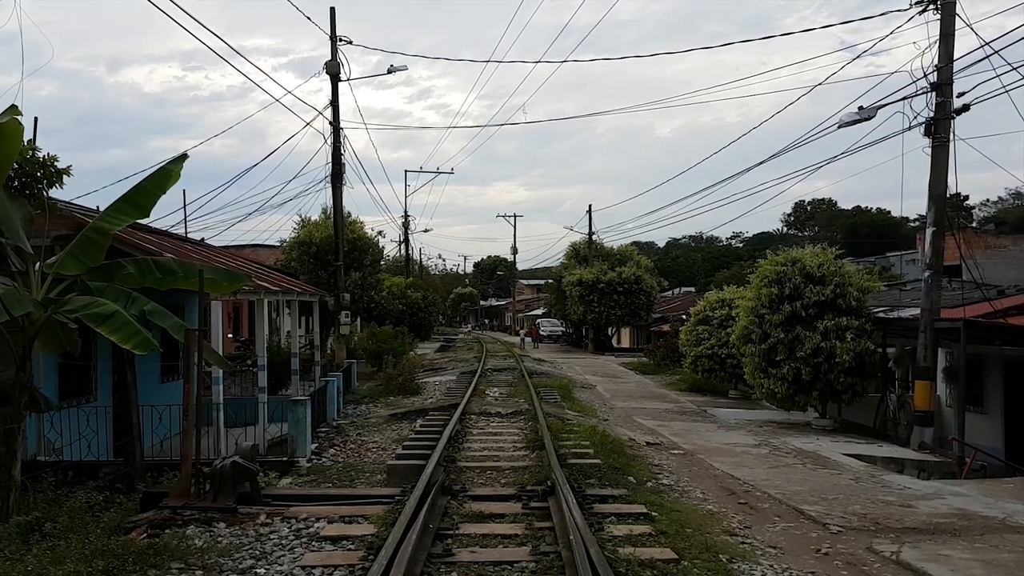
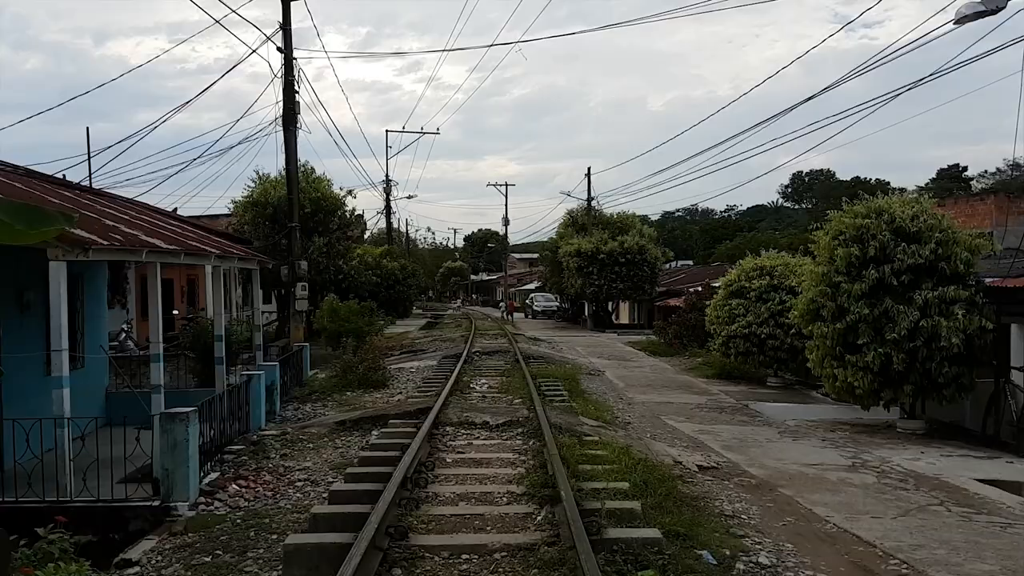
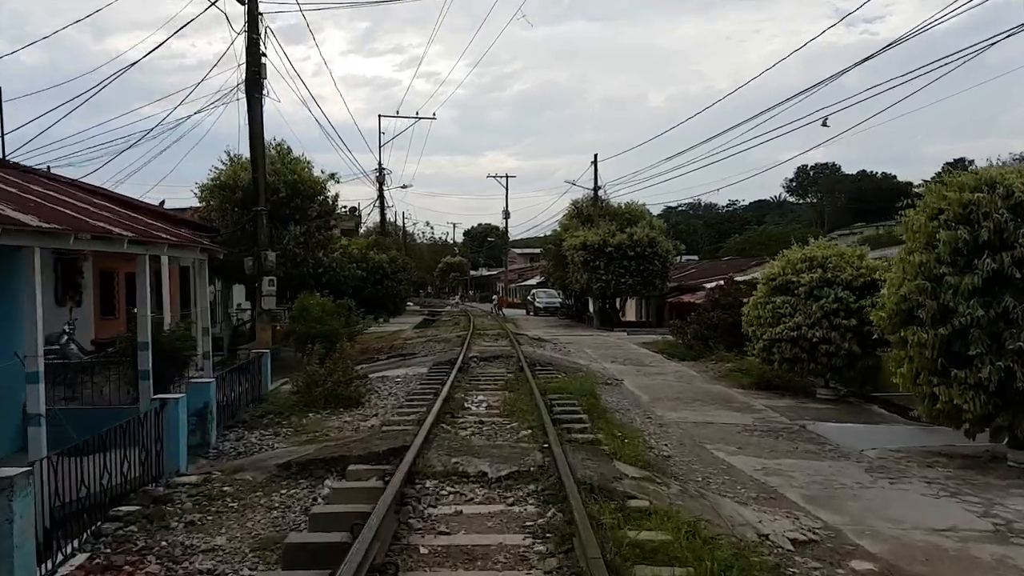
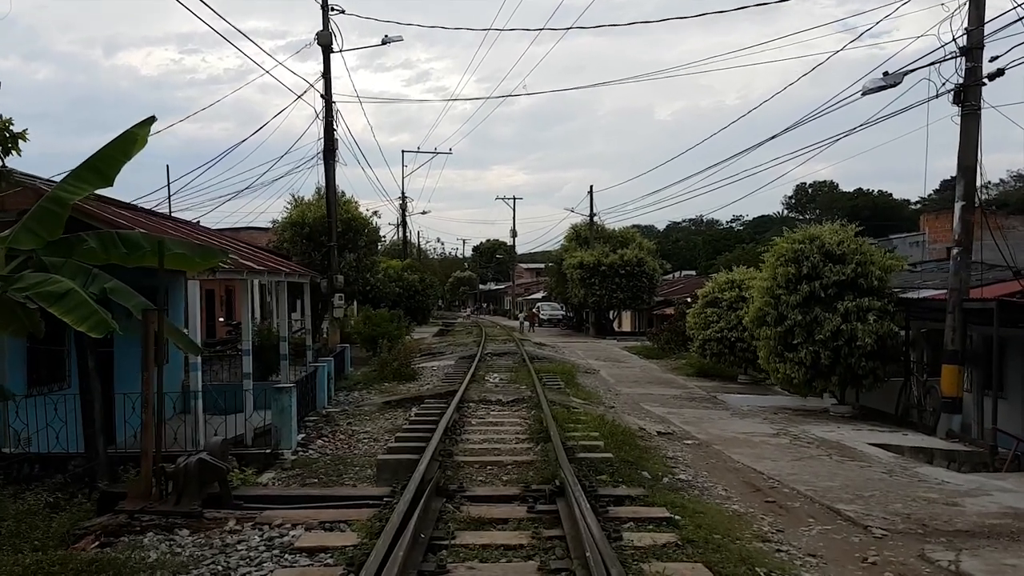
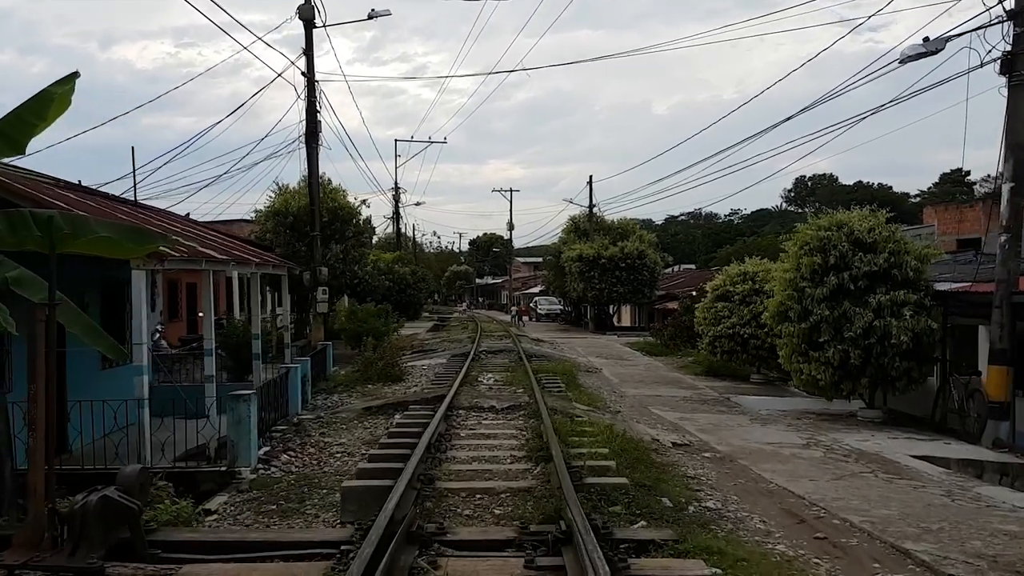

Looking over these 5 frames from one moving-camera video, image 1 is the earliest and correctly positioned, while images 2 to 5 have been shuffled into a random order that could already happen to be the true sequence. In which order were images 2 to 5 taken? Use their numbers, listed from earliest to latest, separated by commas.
4, 5, 2, 3
